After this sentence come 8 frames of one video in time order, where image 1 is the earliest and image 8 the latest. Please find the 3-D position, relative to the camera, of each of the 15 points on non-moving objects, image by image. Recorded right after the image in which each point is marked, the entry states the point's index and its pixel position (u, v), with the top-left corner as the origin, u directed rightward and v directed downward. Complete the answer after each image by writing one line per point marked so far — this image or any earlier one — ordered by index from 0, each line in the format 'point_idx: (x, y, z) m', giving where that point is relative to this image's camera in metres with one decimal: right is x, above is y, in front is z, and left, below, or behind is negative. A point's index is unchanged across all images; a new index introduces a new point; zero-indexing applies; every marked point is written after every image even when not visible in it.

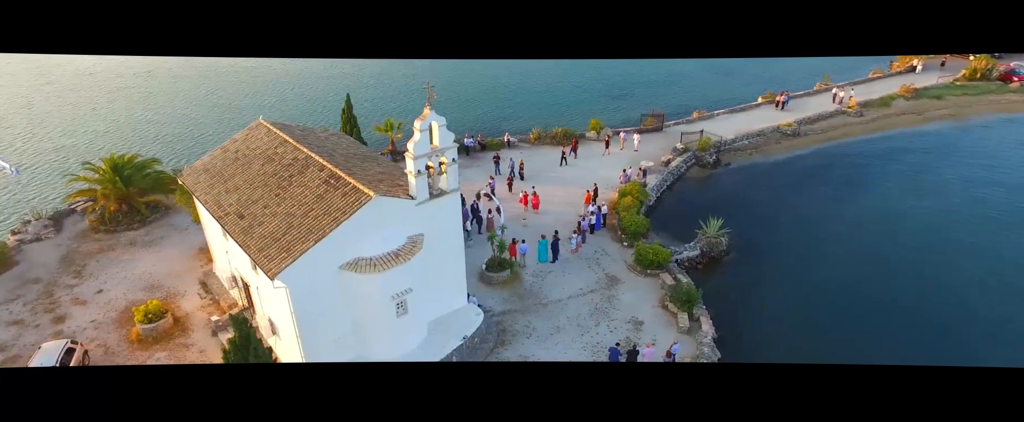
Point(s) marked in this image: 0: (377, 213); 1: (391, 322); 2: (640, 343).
0: (-3.8, 0.0, +16.5) m
1: (-3.6, -3.4, +17.4) m
2: (+4.4, -4.5, +19.8) m
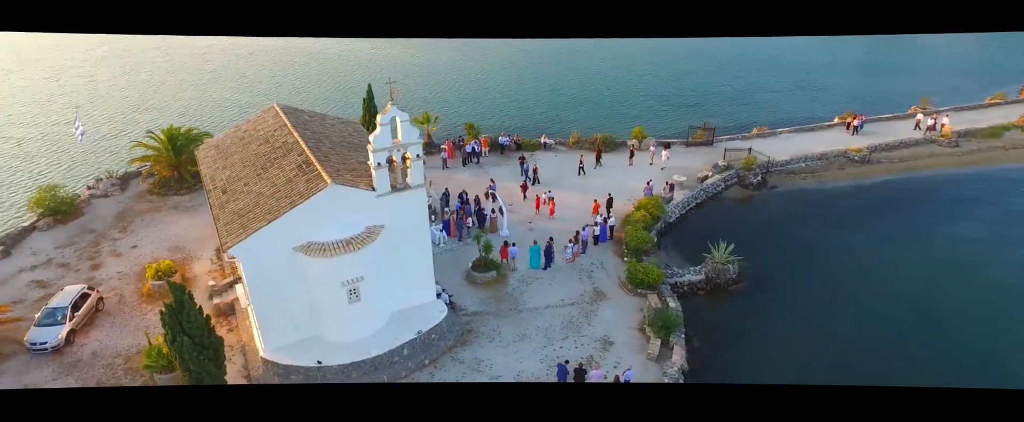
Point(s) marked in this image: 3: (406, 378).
0: (-5.2, +0.3, +17.1) m
1: (-5.2, -3.0, +18.0) m
2: (+2.9, -5.0, +19.0) m
3: (-3.5, -5.4, +18.6) m
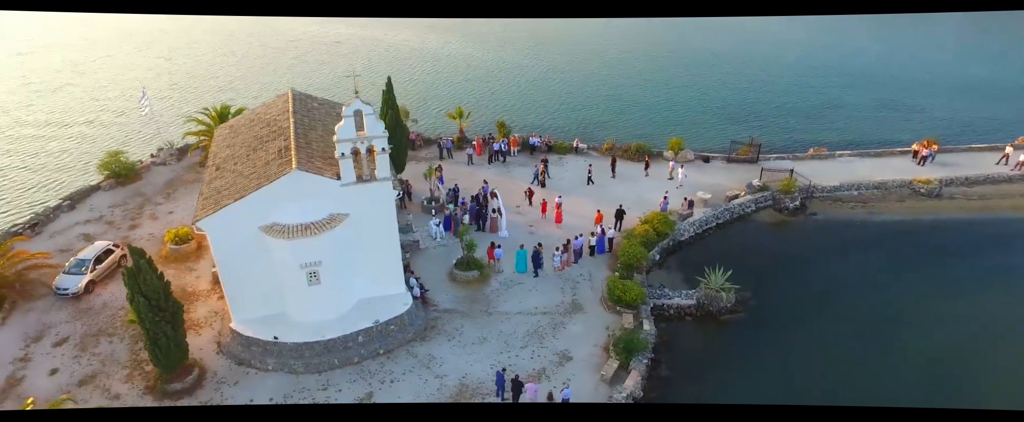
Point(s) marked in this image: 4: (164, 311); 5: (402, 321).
0: (-6.6, +0.8, +17.9) m
1: (-6.7, -2.5, +18.8) m
2: (+1.2, -5.3, +18.4) m
3: (-5.1, -5.1, +19.1) m
4: (-10.2, -2.9, +16.9) m
5: (-3.8, -3.8, +19.9) m
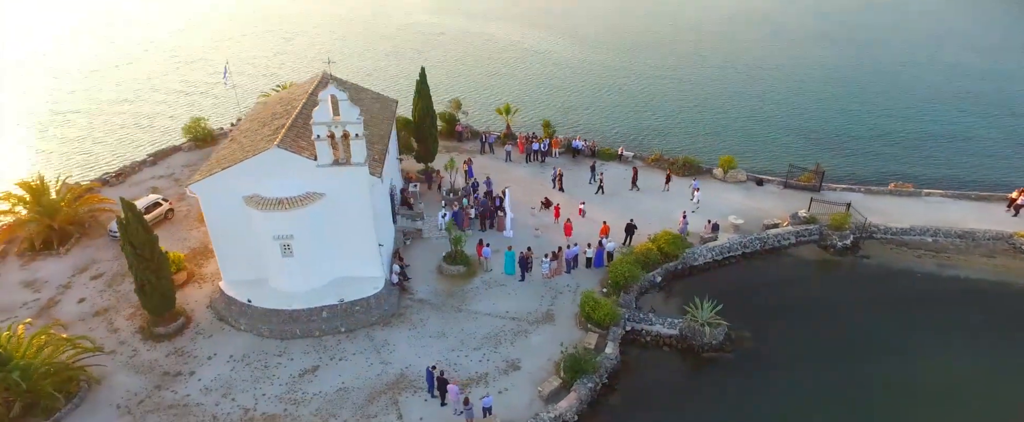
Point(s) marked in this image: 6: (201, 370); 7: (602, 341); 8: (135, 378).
0: (-7.7, +1.6, +19.0) m
1: (-8.0, -1.7, +20.0) m
2: (-0.7, -5.4, +17.9) m
3: (-6.7, -4.4, +20.0) m
4: (-11.8, -1.6, +18.9) m
5: (-5.1, -3.3, +20.5) m
6: (-10.0, -5.1, +18.6) m
7: (+3.0, -4.4, +19.5) m
8: (-11.9, -5.3, +18.3) m
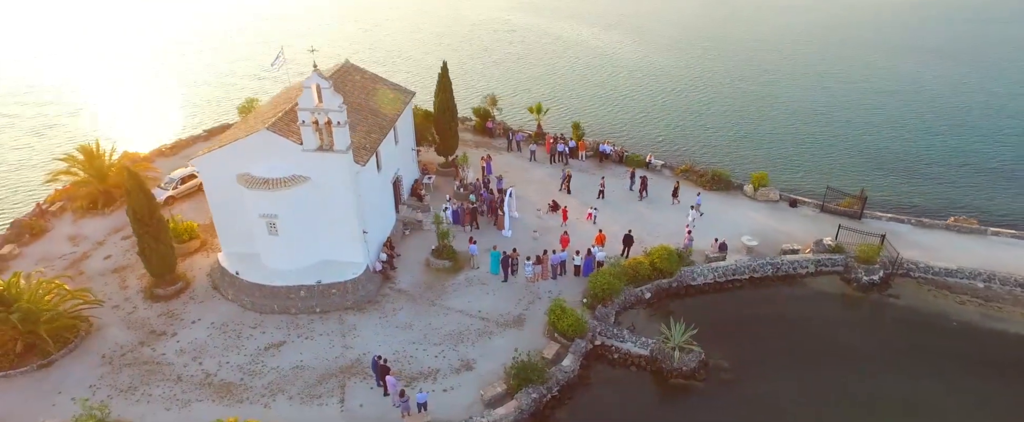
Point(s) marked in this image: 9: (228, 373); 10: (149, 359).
0: (-8.4, +2.4, +19.9) m
1: (-8.9, -0.9, +20.9) m
2: (-2.4, -5.2, +17.8) m
3: (-7.9, -3.7, +20.8) m
4: (-12.8, -0.6, +20.4) m
5: (-6.1, -2.8, +21.0) m
6: (-11.4, -4.2, +19.9) m
7: (+1.6, -4.6, +18.8) m
8: (-13.3, -4.2, +19.9) m
9: (-8.9, -5.1, +18.2) m
10: (-11.8, -4.8, +18.8) m
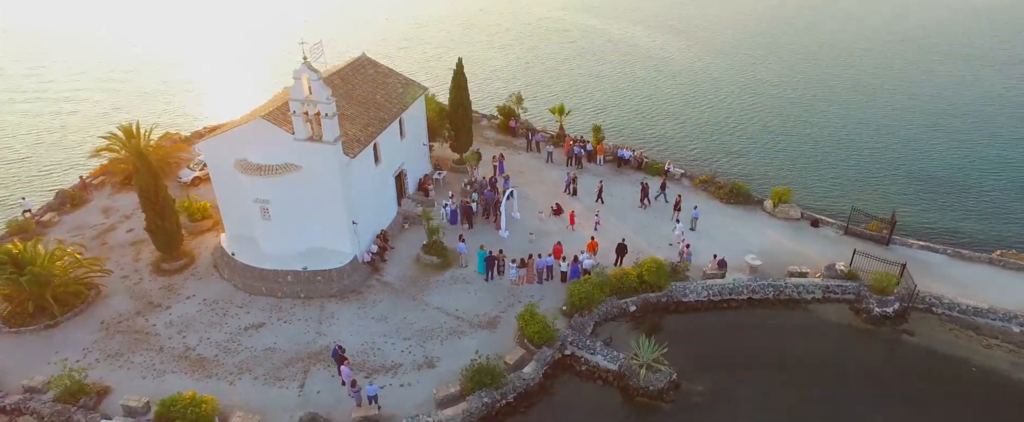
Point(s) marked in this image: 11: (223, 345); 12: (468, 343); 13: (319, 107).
0: (-8.9, +2.9, +20.7) m
1: (-9.5, -0.4, +21.7) m
2: (-3.6, -5.1, +17.9) m
3: (-8.6, -3.2, +21.4) m
4: (-13.3, +0.2, +21.7) m
5: (-6.8, -2.4, +21.5) m
6: (-12.2, -3.5, +21.1) m
7: (+0.5, -4.7, +18.4) m
8: (-14.2, -3.4, +21.3) m
9: (-10.1, -4.5, +19.1) m
10: (-12.8, -4.1, +20.0) m
11: (-9.6, -4.5, +19.2) m
12: (-1.5, -4.4, +19.2) m
13: (-6.6, +3.5, +19.7) m
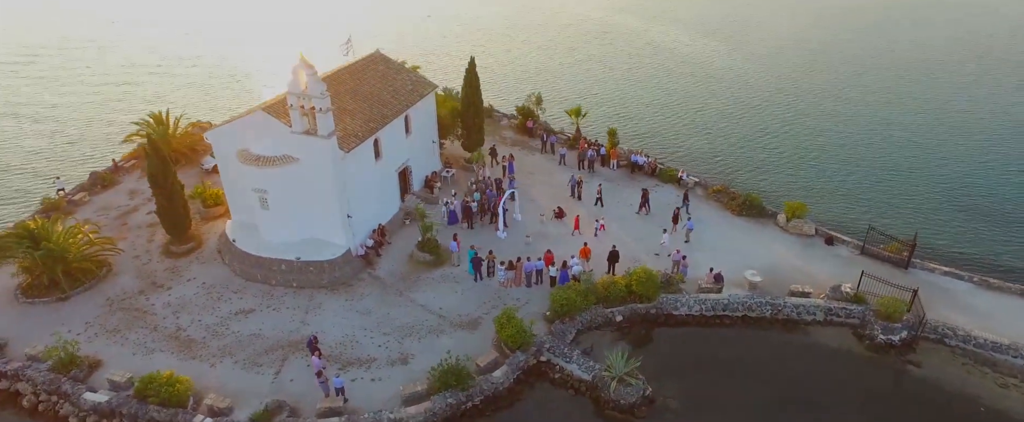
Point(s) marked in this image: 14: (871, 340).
0: (-9.1, +3.3, +21.3) m
1: (-9.8, 0.0, +22.4) m
2: (-4.5, -4.9, +18.1) m
3: (-9.1, -2.9, +22.0) m
4: (-13.6, +0.8, +22.7) m
5: (-7.2, -2.1, +21.9) m
6: (-12.7, -2.9, +22.0) m
7: (-0.4, -4.8, +18.2) m
8: (-14.6, -2.7, +22.3) m
9: (-10.8, -4.1, +19.8) m
10: (-13.5, -3.5, +21.0) m
11: (-10.3, -4.0, +19.9) m
12: (-2.2, -4.4, +19.2) m
13: (-6.9, +3.8, +20.1) m
14: (+12.2, -4.4, +19.5) m
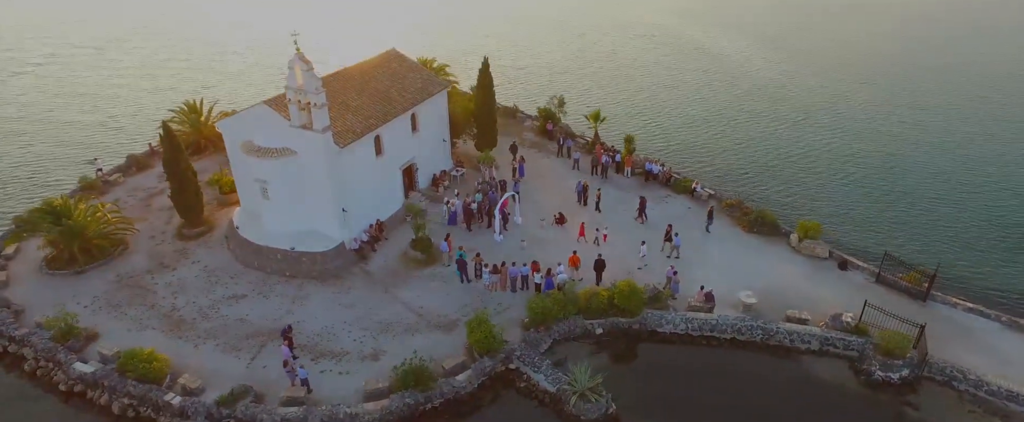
0: (-9.3, +3.6, +22.0) m
1: (-10.0, +0.5, +23.2) m
2: (-5.5, -4.8, +18.4) m
3: (-9.6, -2.5, +22.7) m
4: (-13.7, +1.5, +23.8) m
5: (-7.7, -1.8, +22.4) m
6: (-13.2, -2.3, +23.0) m
7: (-1.4, -4.8, +18.1) m
8: (-15.0, -2.0, +23.6) m
9: (-11.6, -3.6, +20.7) m
10: (-14.0, -2.8, +22.1) m
11: (-11.0, -3.6, +20.8) m
12: (-3.1, -4.4, +19.2) m
13: (-7.2, +4.0, +20.5) m
14: (+11.2, -5.2, +18.1) m
